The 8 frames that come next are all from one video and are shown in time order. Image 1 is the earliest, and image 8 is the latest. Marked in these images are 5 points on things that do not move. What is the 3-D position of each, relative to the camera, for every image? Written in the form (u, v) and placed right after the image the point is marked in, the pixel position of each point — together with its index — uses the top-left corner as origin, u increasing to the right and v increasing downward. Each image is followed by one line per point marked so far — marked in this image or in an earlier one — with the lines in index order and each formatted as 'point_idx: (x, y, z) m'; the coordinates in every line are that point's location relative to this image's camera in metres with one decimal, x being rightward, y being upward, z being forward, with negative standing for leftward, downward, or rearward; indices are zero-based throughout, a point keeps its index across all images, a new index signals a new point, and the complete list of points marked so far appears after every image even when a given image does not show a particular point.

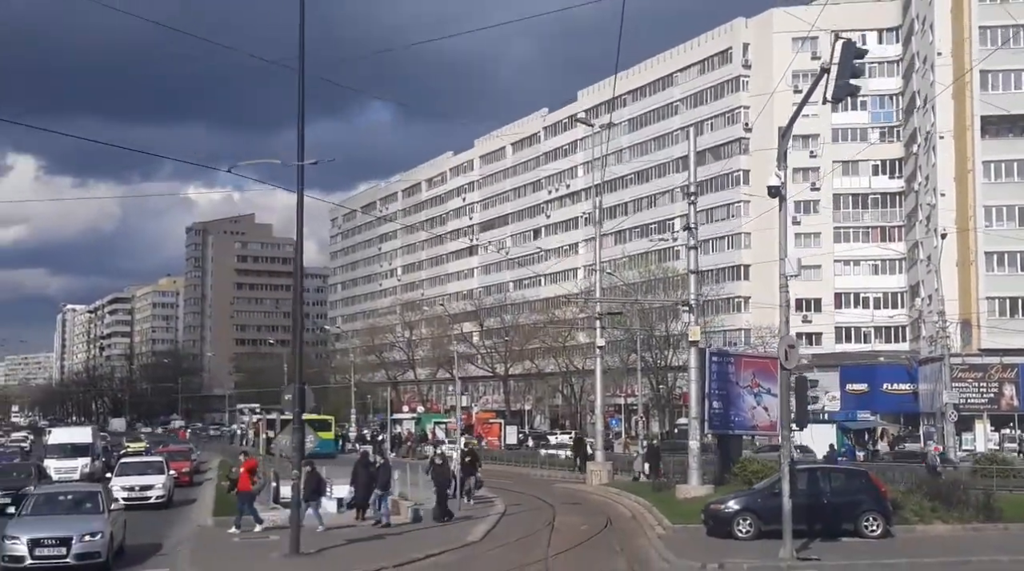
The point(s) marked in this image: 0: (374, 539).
0: (-2.4, -4.5, +19.8) m
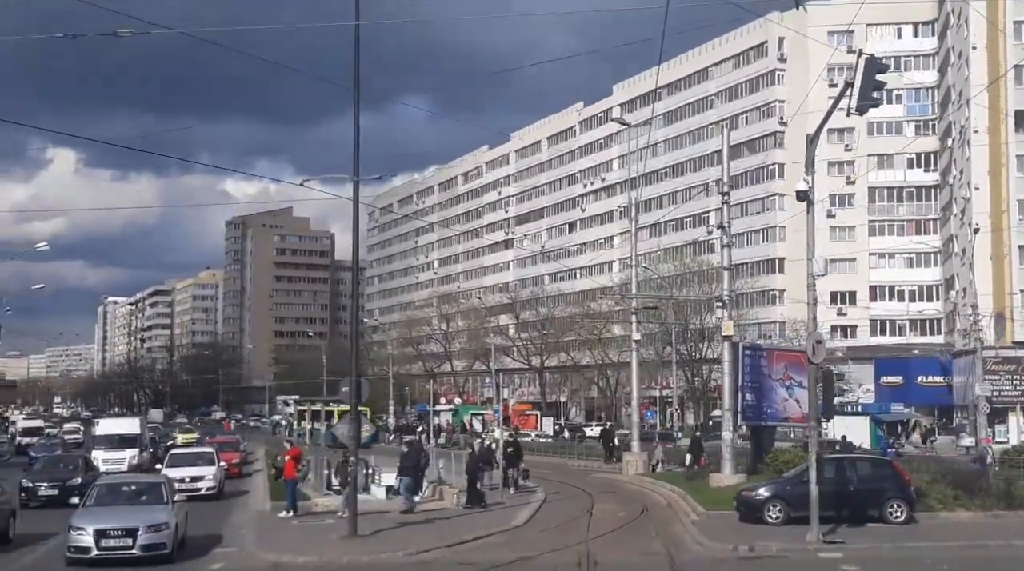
0: (-1.6, -4.4, +21.0) m
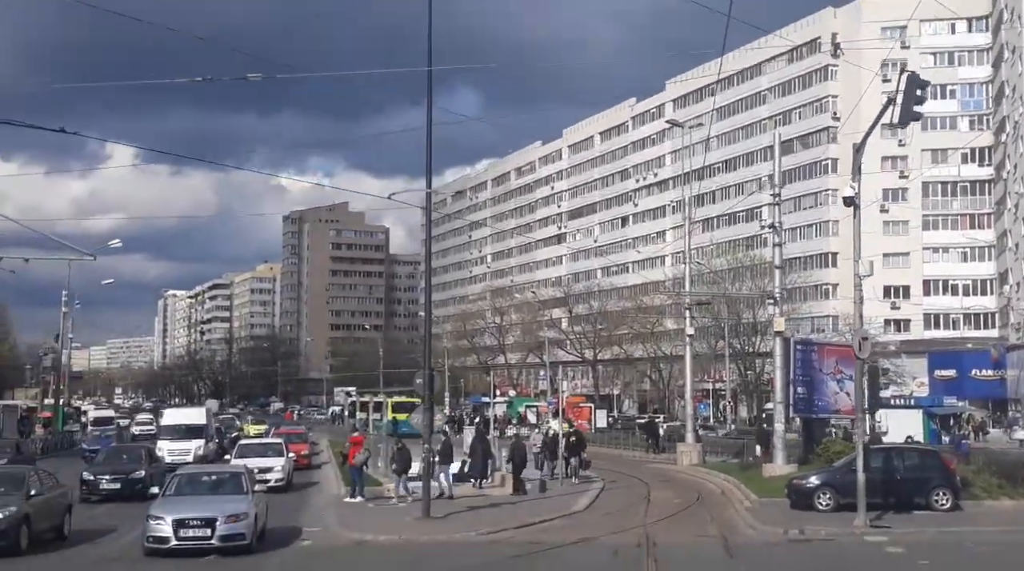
0: (-0.4, -4.4, +22.3) m
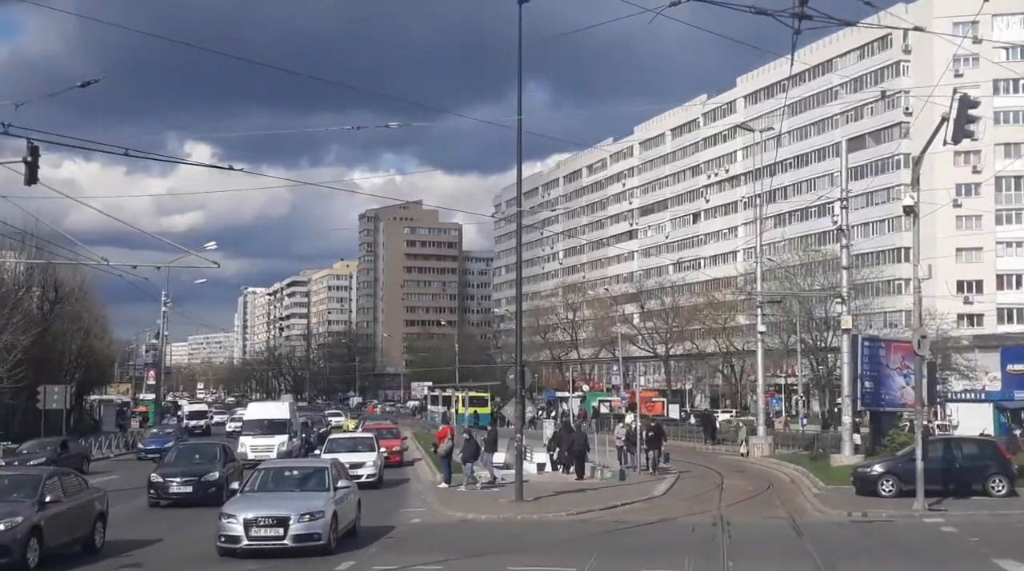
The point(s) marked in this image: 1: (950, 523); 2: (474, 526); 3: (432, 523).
0: (+1.4, -4.5, +24.3) m
1: (+6.9, -3.8, +17.9) m
2: (-0.6, -4.1, +19.4) m
3: (-1.4, -4.2, +19.9) m
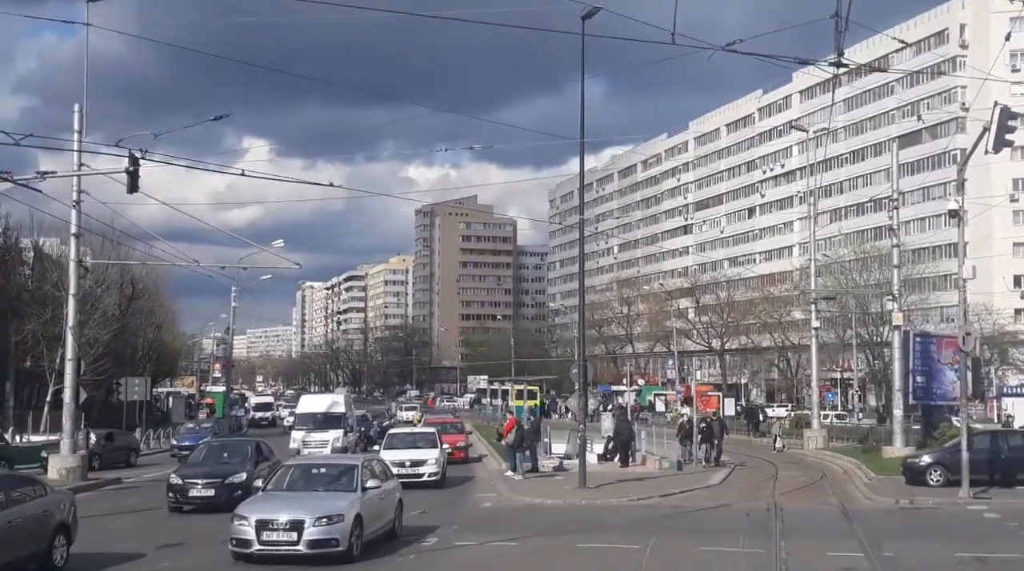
0: (+2.9, -4.4, +25.5) m
1: (+8.1, -3.8, +18.9) m
2: (+0.6, -4.1, +20.8) m
3: (-0.2, -4.2, +21.3) m
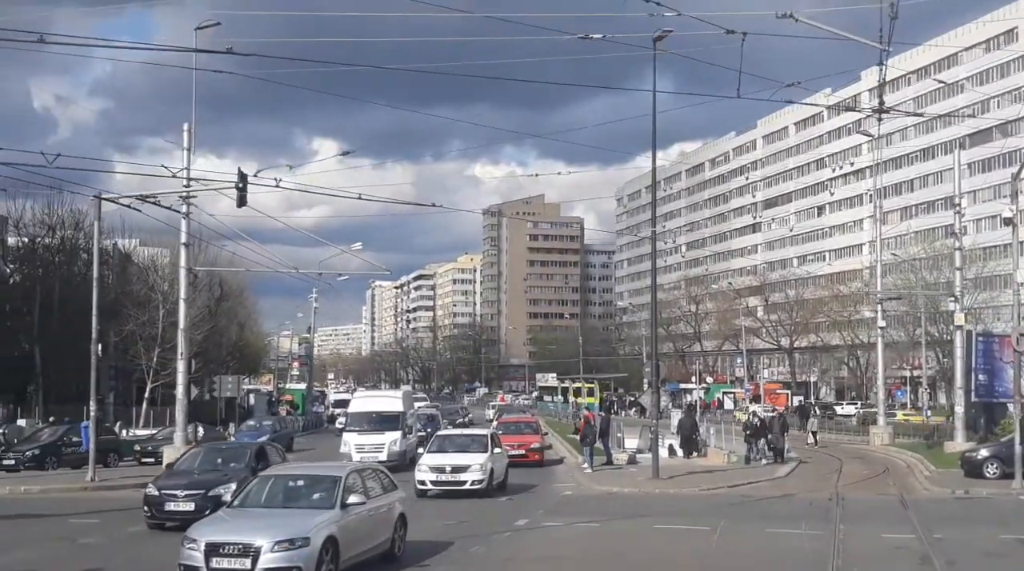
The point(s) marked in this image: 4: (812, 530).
0: (+4.7, -4.5, +27.1) m
1: (+9.5, -3.9, +20.2) m
2: (+2.1, -4.2, +22.5) m
3: (+1.4, -4.3, +23.1) m
4: (+4.6, -3.7, +17.2) m
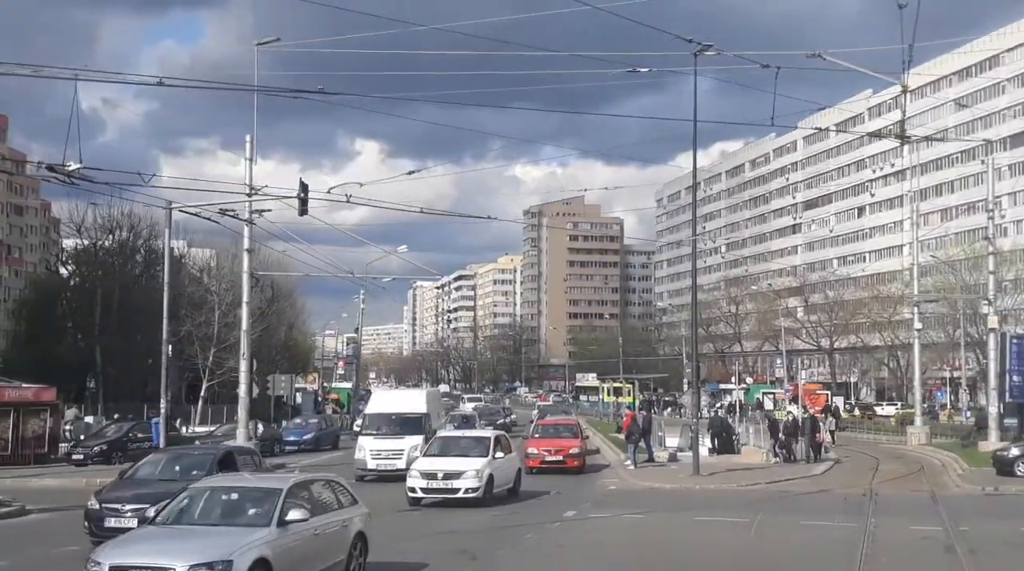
0: (+5.9, -4.6, +28.2) m
1: (+10.4, -4.0, +21.1) m
2: (+3.1, -4.3, +23.7) m
3: (+2.4, -4.4, +24.2) m
4: (+5.4, -3.9, +18.3) m
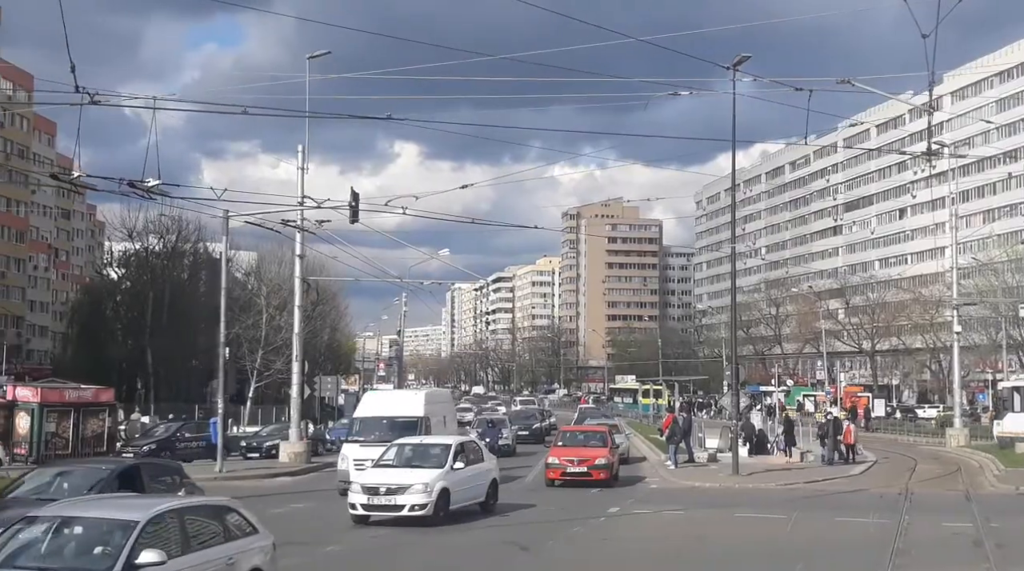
0: (+7.0, -4.7, +28.7) m
1: (+11.3, -4.0, +21.5) m
2: (+4.1, -4.4, +24.3) m
3: (+3.4, -4.5, +24.9) m
4: (+6.2, -3.9, +18.9) m
